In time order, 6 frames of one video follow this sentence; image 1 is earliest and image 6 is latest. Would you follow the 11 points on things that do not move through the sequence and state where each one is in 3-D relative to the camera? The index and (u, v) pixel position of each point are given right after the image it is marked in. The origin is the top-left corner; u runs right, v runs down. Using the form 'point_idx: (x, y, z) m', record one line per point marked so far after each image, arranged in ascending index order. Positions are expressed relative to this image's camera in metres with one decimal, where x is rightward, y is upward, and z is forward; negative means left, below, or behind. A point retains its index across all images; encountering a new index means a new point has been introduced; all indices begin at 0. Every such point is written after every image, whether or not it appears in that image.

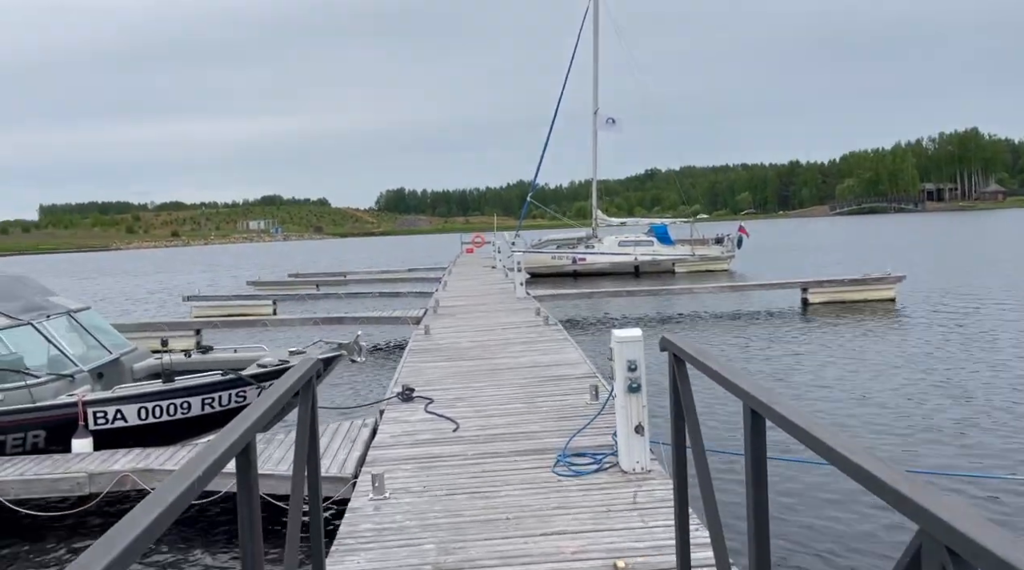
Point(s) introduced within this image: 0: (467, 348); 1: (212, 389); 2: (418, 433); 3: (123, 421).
0: (-0.6, -0.9, +12.9) m
1: (-3.0, -1.0, +8.9) m
2: (-0.8, -1.4, +8.1) m
3: (-3.7, -1.3, +8.5) m
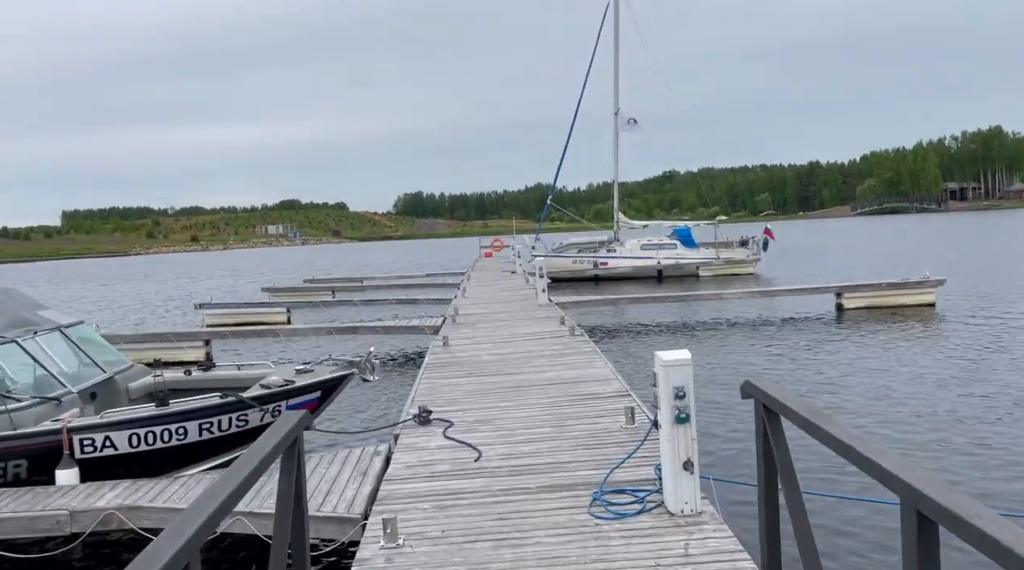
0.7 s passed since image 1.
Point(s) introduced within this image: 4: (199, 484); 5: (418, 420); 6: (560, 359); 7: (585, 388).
0: (-0.3, -1.0, +12.1) m
1: (-2.8, -1.2, +8.1) m
2: (-0.6, -1.5, +7.3) m
3: (-3.5, -1.4, +7.8) m
4: (-2.5, -1.6, +7.2) m
5: (-0.9, -1.3, +8.6) m
6: (+0.7, -1.0, +11.8) m
7: (+0.8, -1.1, +9.8) m
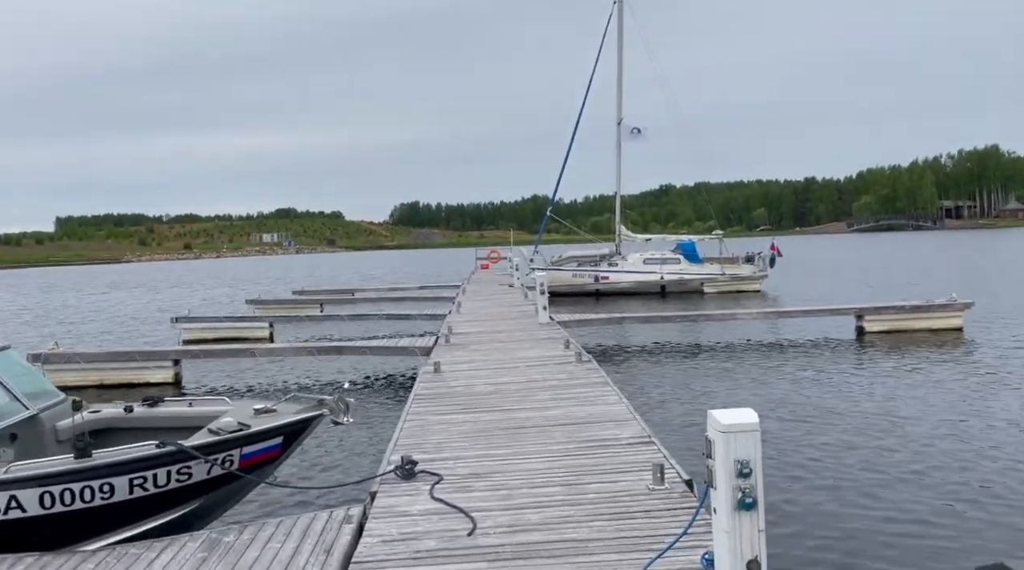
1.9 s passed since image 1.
0: (-0.3, -1.3, +10.6) m
1: (-2.7, -1.3, +6.6) m
2: (-0.6, -1.7, +5.8) m
3: (-3.5, -1.6, +6.3) m
4: (-2.5, -1.8, +5.7) m
5: (-0.9, -1.5, +7.2) m
6: (+0.7, -1.3, +10.4) m
7: (+0.8, -1.4, +8.4) m
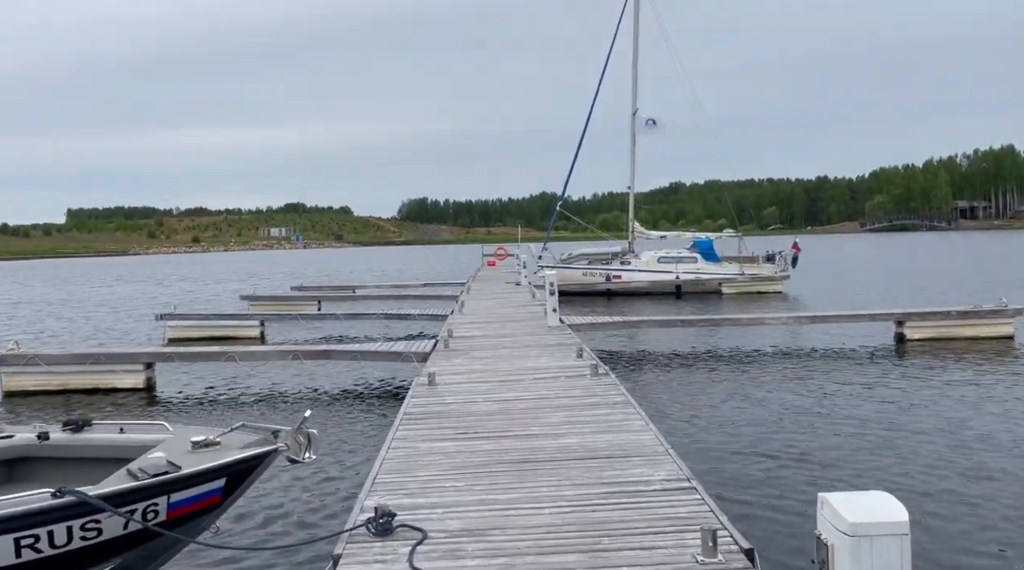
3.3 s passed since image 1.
0: (-0.2, -1.3, +9.0) m
1: (-2.7, -1.3, +5.1) m
2: (-0.6, -1.7, +4.2) m
3: (-3.4, -1.6, +4.7) m
4: (-2.5, -1.8, +4.1) m
5: (-0.9, -1.5, +5.6) m
6: (+0.7, -1.3, +8.8) m
7: (+0.9, -1.4, +6.8) m
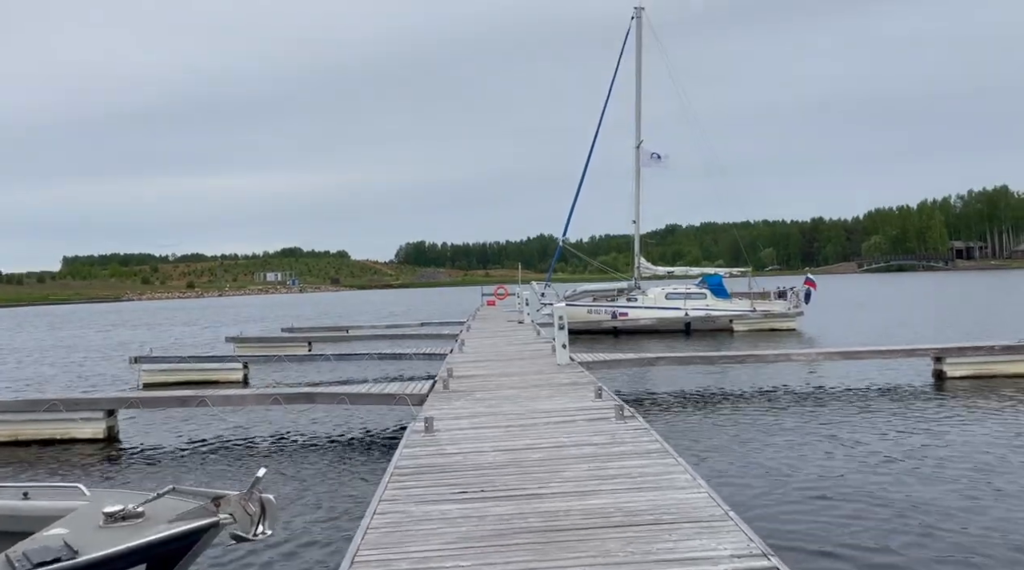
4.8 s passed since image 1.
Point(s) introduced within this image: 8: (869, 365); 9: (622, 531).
0: (-0.1, -1.5, +7.5) m
1: (-2.6, -1.4, +3.5) m
2: (-0.5, -1.7, +2.6) m
3: (-3.3, -1.6, +3.1) m
4: (-2.4, -1.8, +2.5) m
5: (-0.7, -1.6, +4.0) m
6: (+0.8, -1.5, +7.2) m
7: (+1.0, -1.5, +5.2) m
8: (+7.6, -1.7, +19.1) m
9: (+0.7, -1.5, +5.6) m
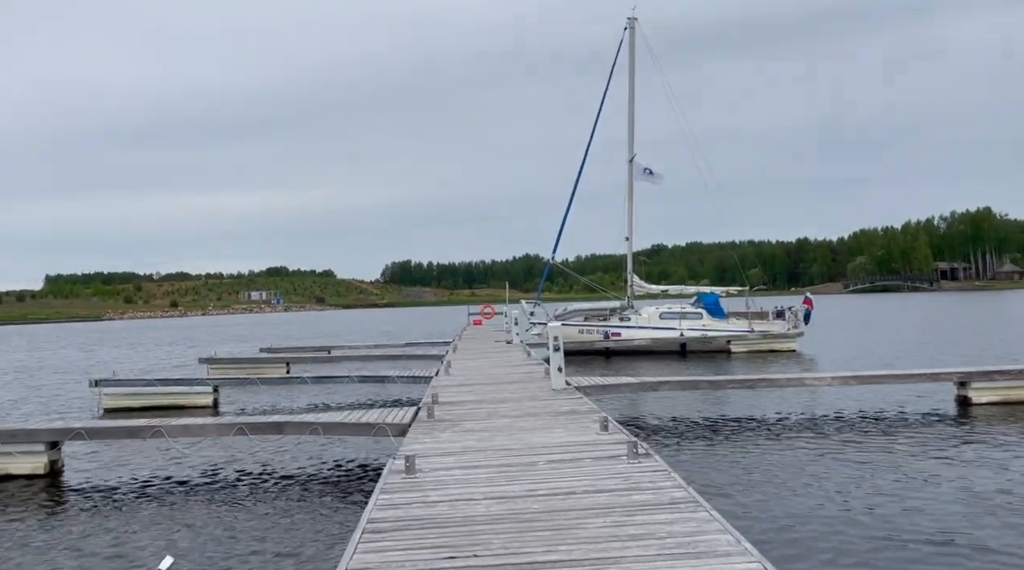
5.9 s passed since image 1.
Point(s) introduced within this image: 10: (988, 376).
0: (-0.1, -1.6, +6.1) m
1: (-2.5, -1.4, +2.1) m
2: (-0.4, -1.7, +1.3) m
3: (-3.3, -1.6, +1.7) m
4: (-2.3, -1.8, +1.2) m
5: (-0.7, -1.6, +2.7) m
6: (+0.8, -1.6, +5.9) m
7: (+1.0, -1.6, +3.9) m
8: (+7.4, -2.1, +17.8) m
9: (+0.7, -1.6, +4.3) m
10: (+8.3, -1.6, +15.5) m
